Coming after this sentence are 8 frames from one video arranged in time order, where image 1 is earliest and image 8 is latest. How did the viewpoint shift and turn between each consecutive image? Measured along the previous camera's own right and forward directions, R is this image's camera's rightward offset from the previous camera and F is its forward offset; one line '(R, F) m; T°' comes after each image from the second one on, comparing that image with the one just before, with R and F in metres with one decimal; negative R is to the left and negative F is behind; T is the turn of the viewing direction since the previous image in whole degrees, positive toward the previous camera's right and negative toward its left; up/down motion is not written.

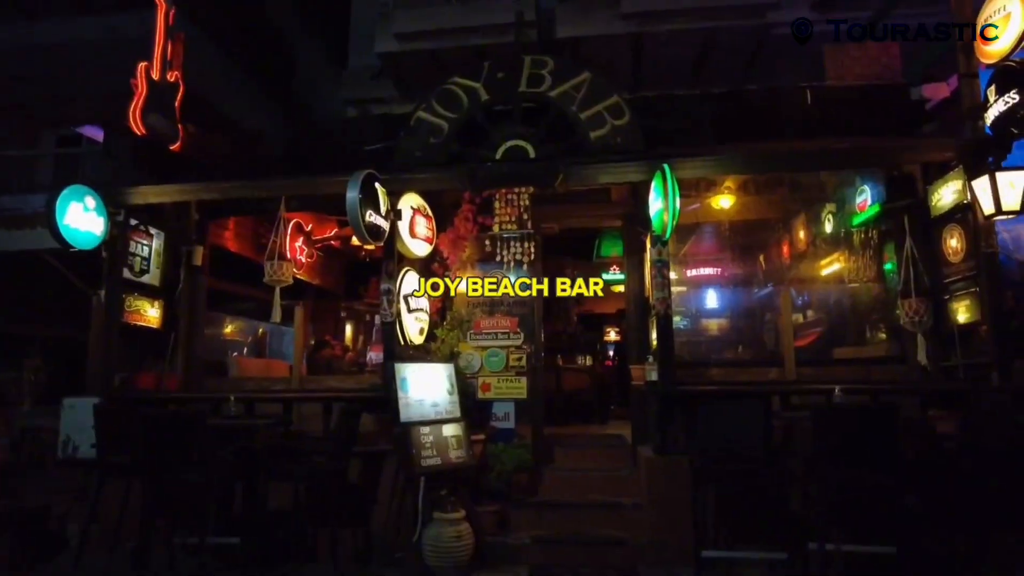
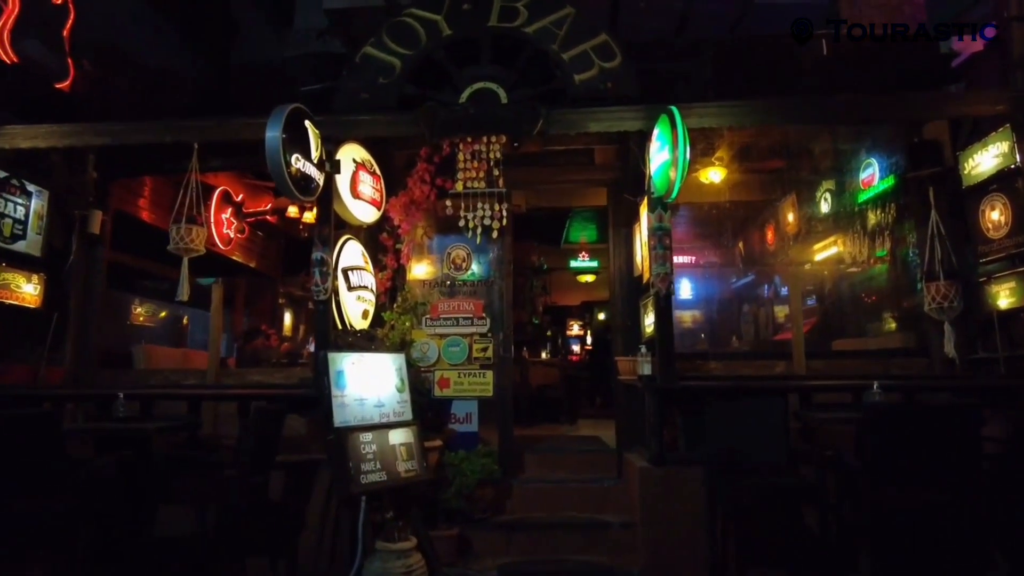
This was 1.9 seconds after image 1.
(-0.1, +1.2) m; +4°
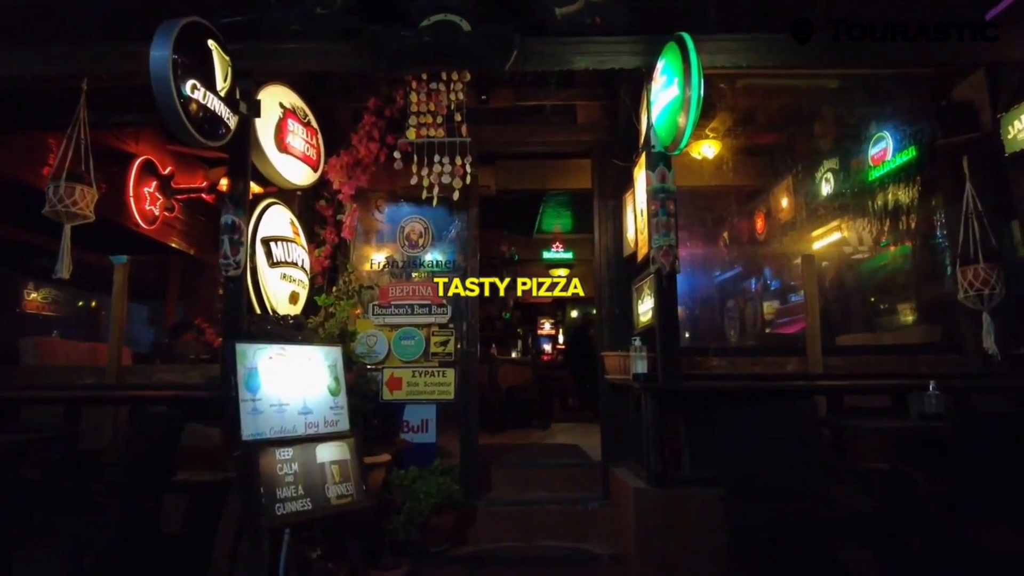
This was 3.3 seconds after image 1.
(0.0, +1.1) m; +3°
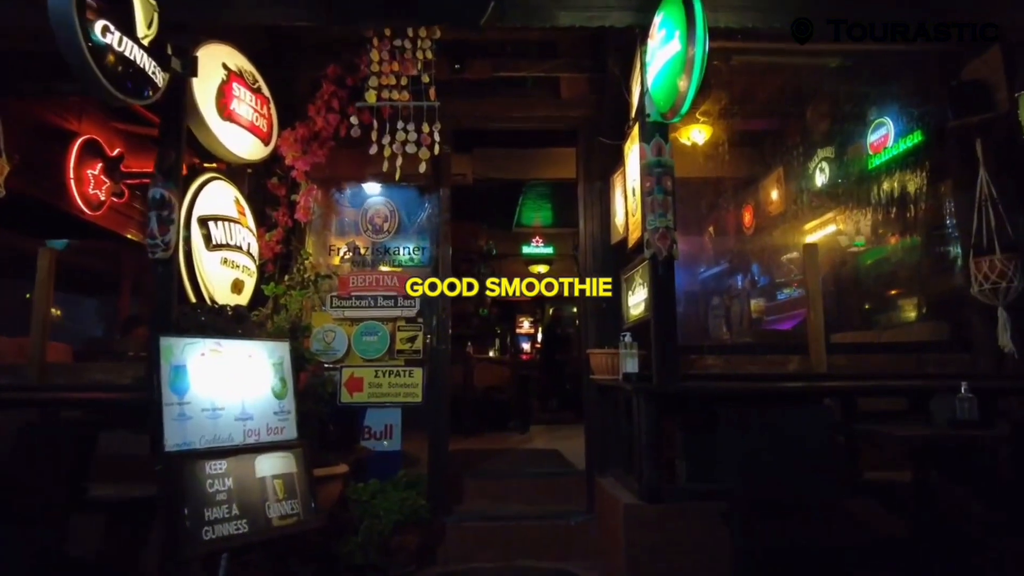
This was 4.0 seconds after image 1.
(0.0, +0.5) m; +2°
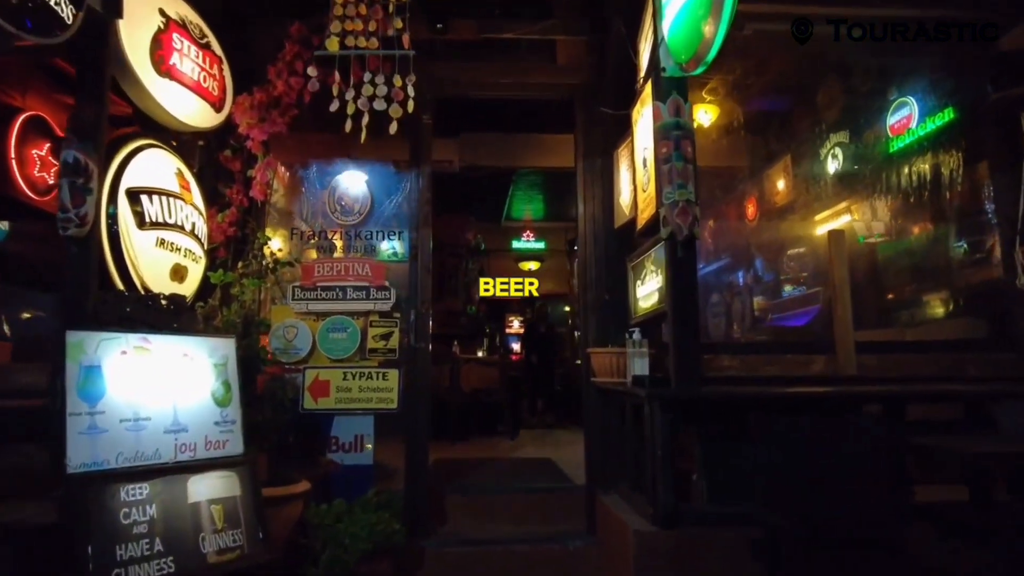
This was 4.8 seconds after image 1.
(0.0, +0.6) m; +1°
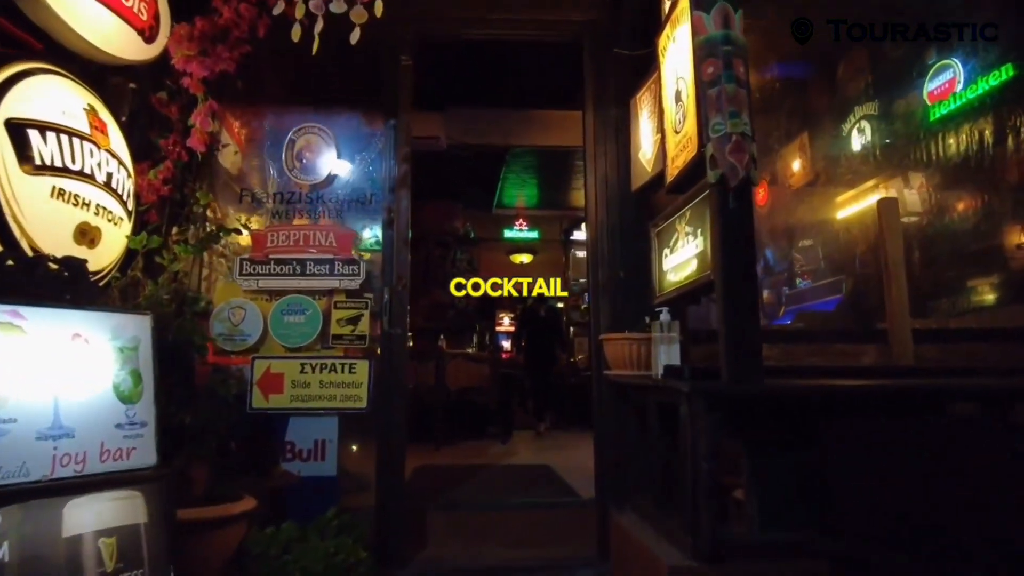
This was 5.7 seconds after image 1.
(0.0, +0.7) m; +1°
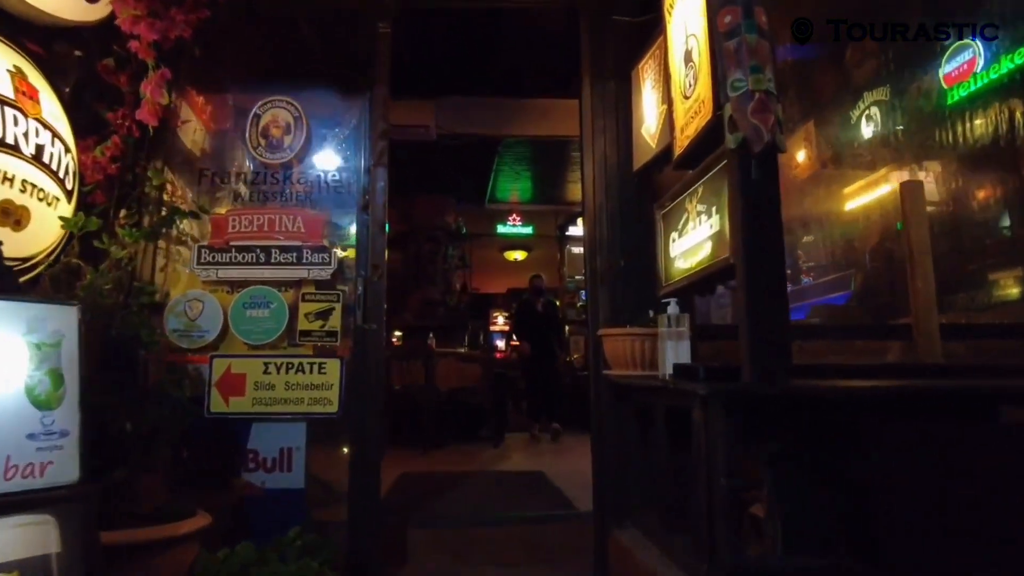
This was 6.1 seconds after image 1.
(0.0, +0.3) m; 0°
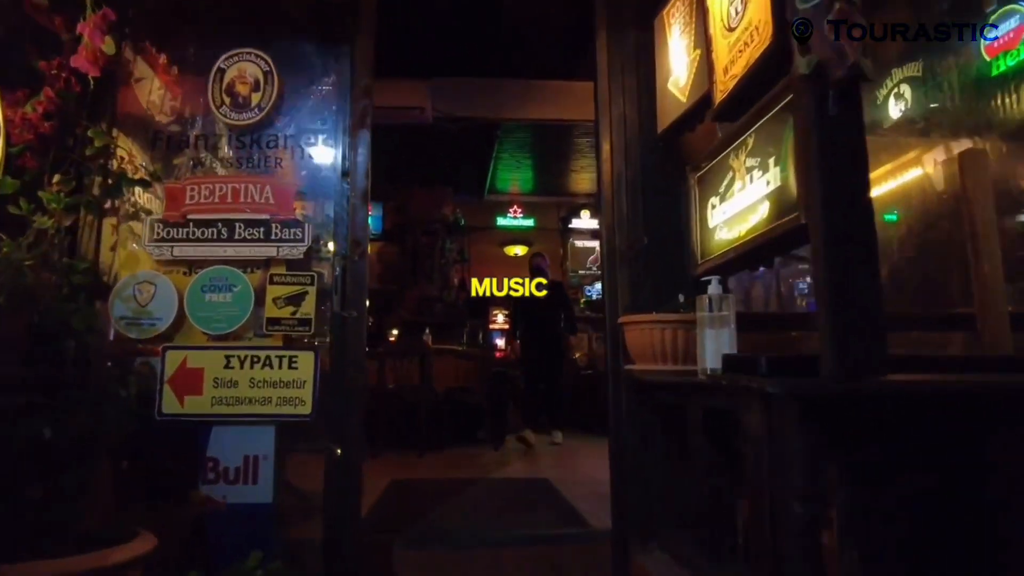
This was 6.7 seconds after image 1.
(0.0, +0.4) m; 0°
